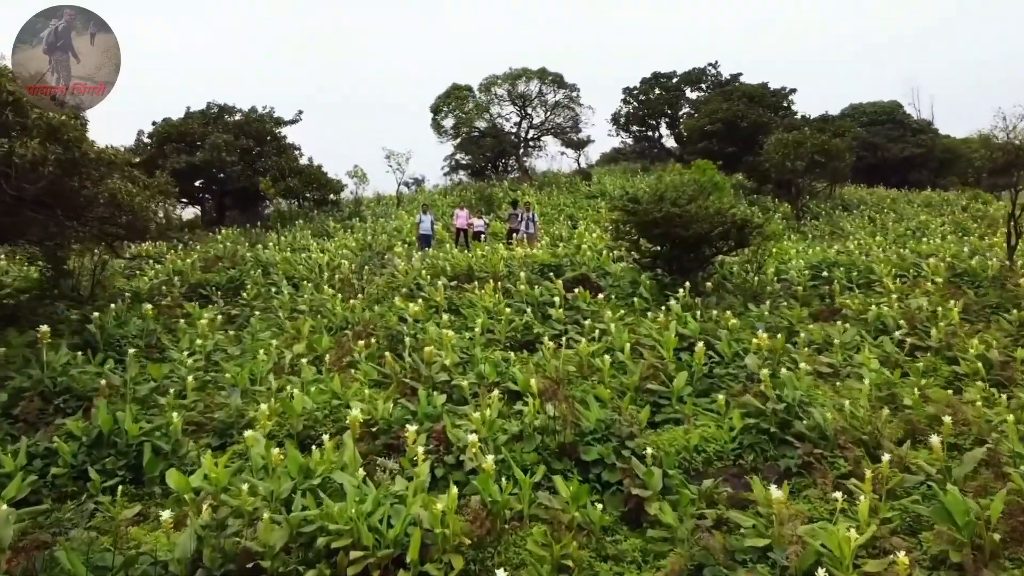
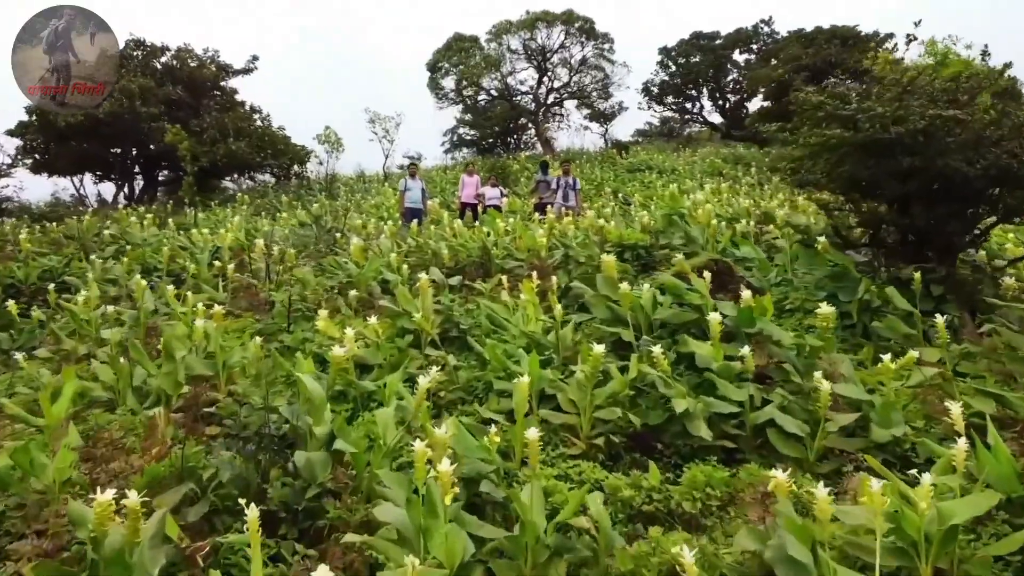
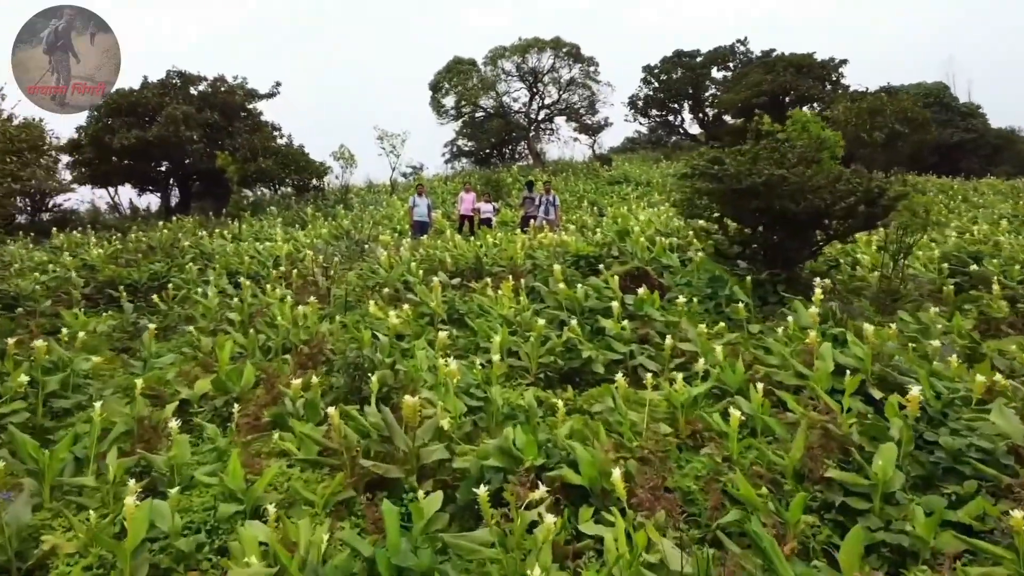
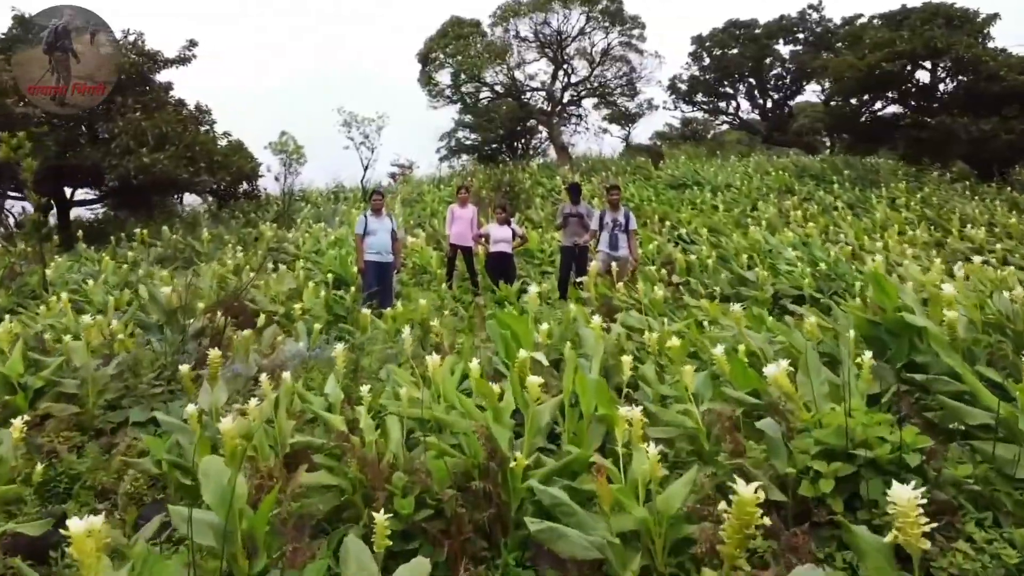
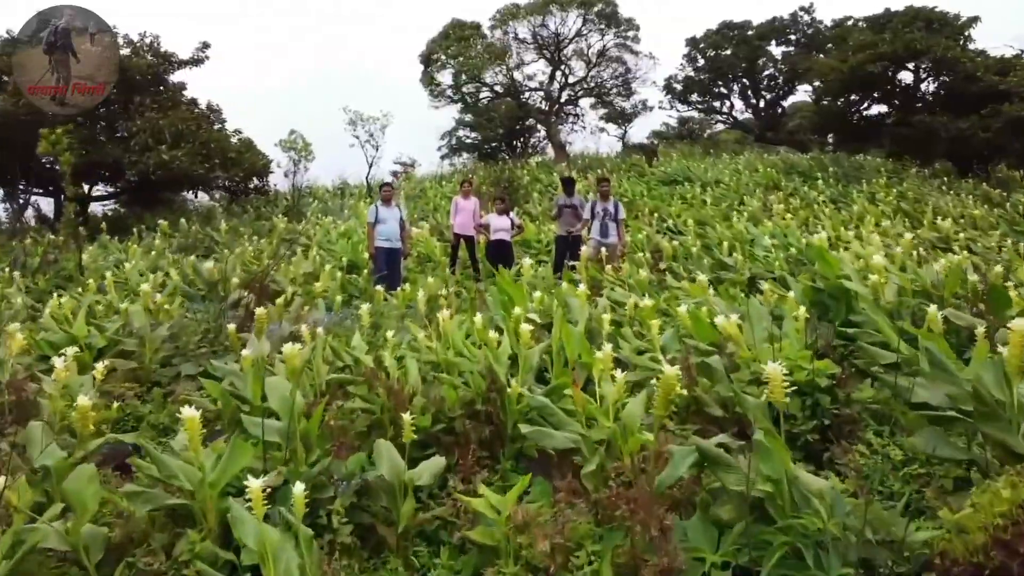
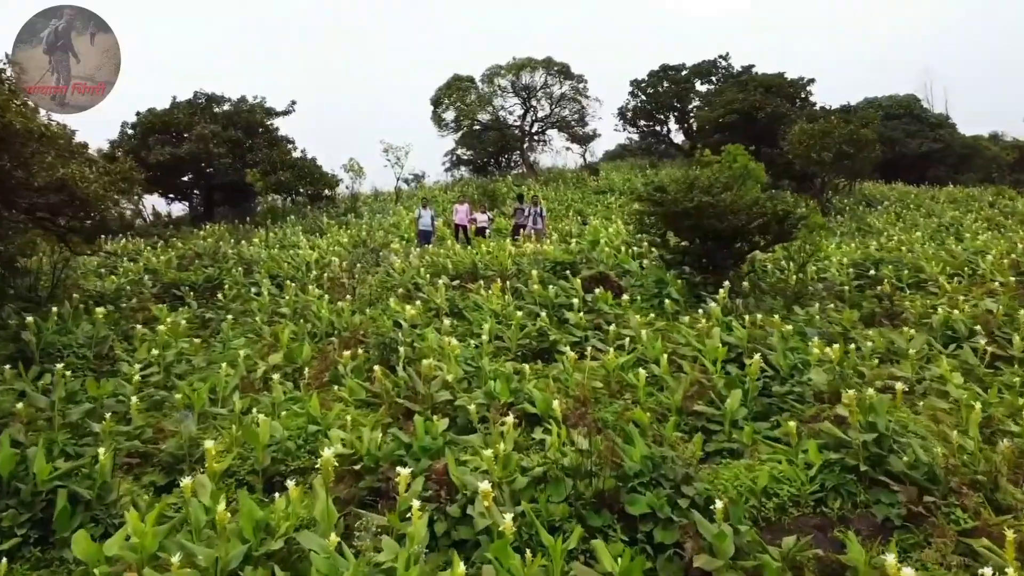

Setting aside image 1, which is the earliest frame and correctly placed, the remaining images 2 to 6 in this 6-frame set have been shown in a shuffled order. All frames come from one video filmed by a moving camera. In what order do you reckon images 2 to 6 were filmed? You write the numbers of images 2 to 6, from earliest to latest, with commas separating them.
6, 3, 2, 5, 4
